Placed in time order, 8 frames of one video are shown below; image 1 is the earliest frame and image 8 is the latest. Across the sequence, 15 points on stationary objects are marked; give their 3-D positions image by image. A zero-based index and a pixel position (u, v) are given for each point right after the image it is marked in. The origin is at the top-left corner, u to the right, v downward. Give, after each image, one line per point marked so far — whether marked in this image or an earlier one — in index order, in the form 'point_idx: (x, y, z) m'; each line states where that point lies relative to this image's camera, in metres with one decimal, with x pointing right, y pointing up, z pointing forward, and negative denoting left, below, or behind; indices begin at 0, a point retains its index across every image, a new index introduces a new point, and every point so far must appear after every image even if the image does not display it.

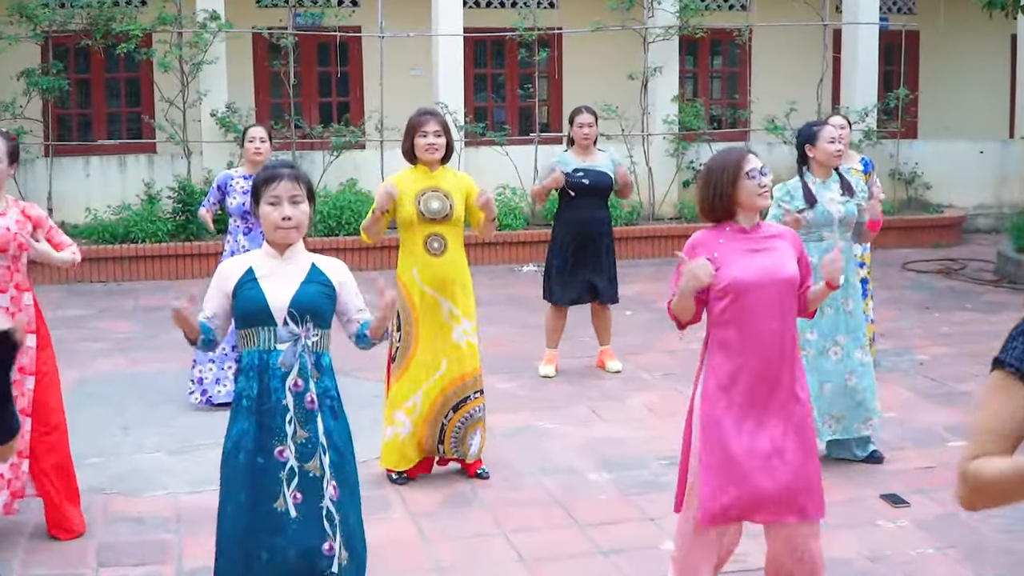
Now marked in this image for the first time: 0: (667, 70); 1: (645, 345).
0: (+1.3, +1.9, +11.7) m
1: (+0.7, -0.3, +7.6) m
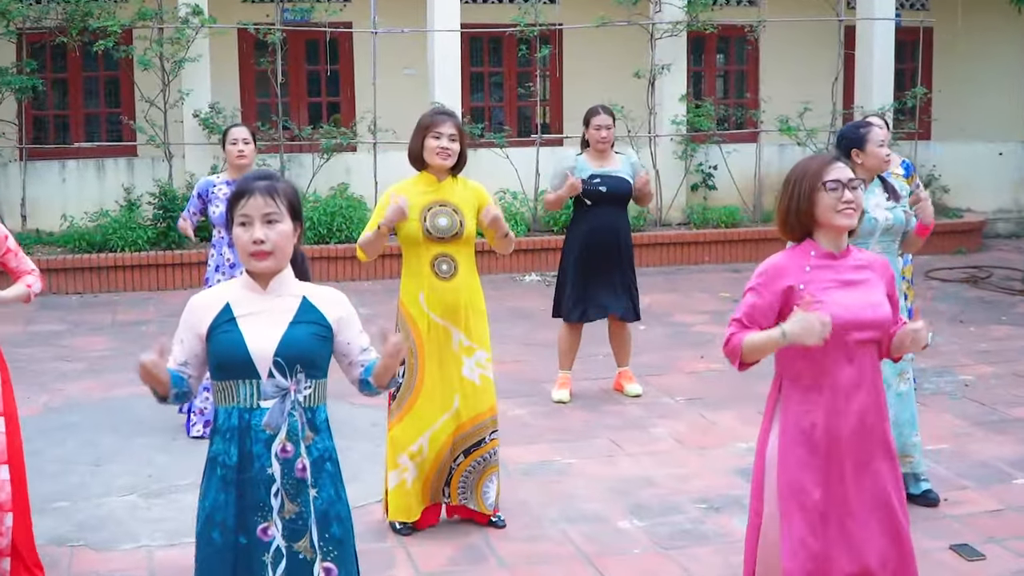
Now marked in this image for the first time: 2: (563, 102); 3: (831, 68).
0: (+1.3, +1.8, +11.1) m
1: (+0.8, -0.4, +7.0) m
2: (+0.5, +1.7, +12.2) m
3: (+3.0, +2.0, +12.6) m
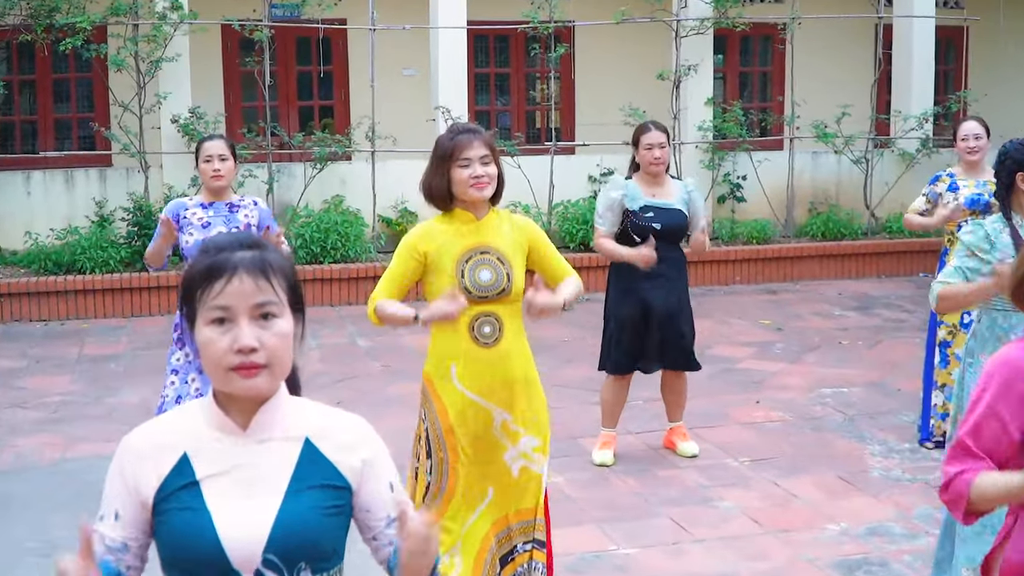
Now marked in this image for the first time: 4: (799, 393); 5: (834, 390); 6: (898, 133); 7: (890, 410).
0: (+1.4, +1.6, +10.1) m
1: (+0.9, -0.6, +6.1) m
2: (+0.5, +1.5, +11.2) m
3: (+3.0, +1.9, +11.7) m
4: (+1.4, -0.5, +6.4) m
5: (+1.5, -0.5, +6.5) m
6: (+3.1, +1.2, +10.8) m
7: (+1.7, -0.5, +6.1) m
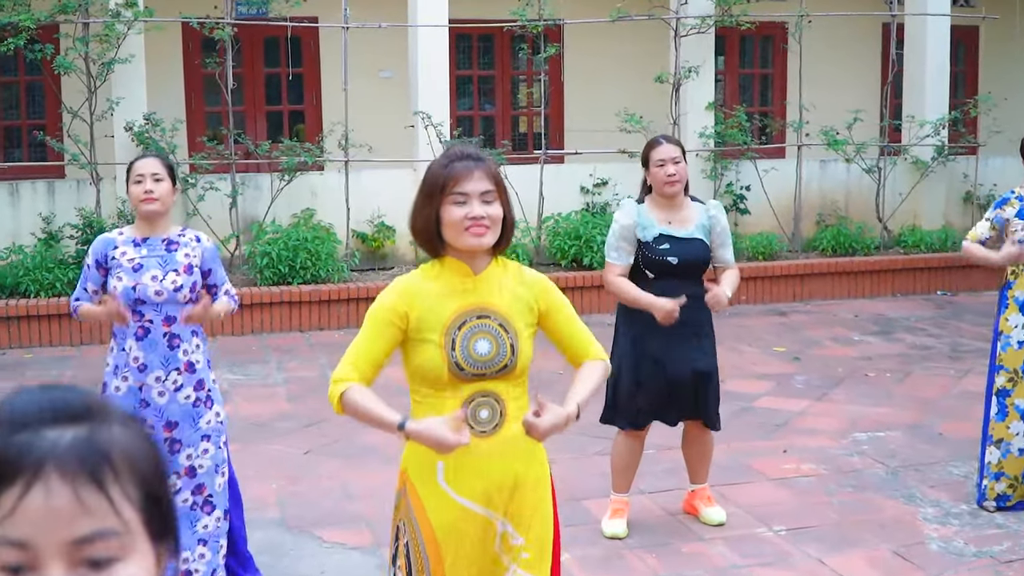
0: (+1.3, +1.5, +9.4) m
1: (+0.9, -0.7, +5.3) m
2: (+0.4, +1.4, +10.4) m
3: (+2.9, +1.7, +10.9) m
4: (+1.3, -0.6, +5.7) m
5: (+1.5, -0.6, +5.7) m
6: (+3.0, +1.1, +10.1) m
7: (+1.7, -0.7, +5.4) m
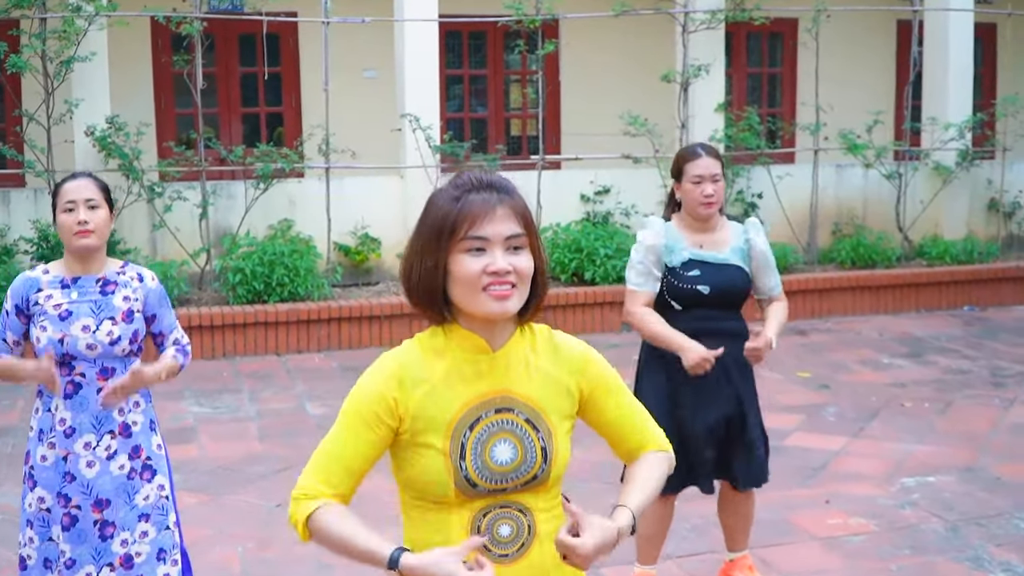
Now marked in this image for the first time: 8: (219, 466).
0: (+1.3, +1.4, +8.7) m
1: (+0.9, -0.8, +4.6) m
2: (+0.4, +1.3, +9.7) m
3: (+2.8, +1.6, +10.3) m
4: (+1.3, -0.7, +5.0) m
5: (+1.5, -0.7, +5.0) m
6: (+2.9, +1.0, +9.4) m
7: (+1.7, -0.8, +4.7) m
8: (-1.1, -0.7, +5.3) m
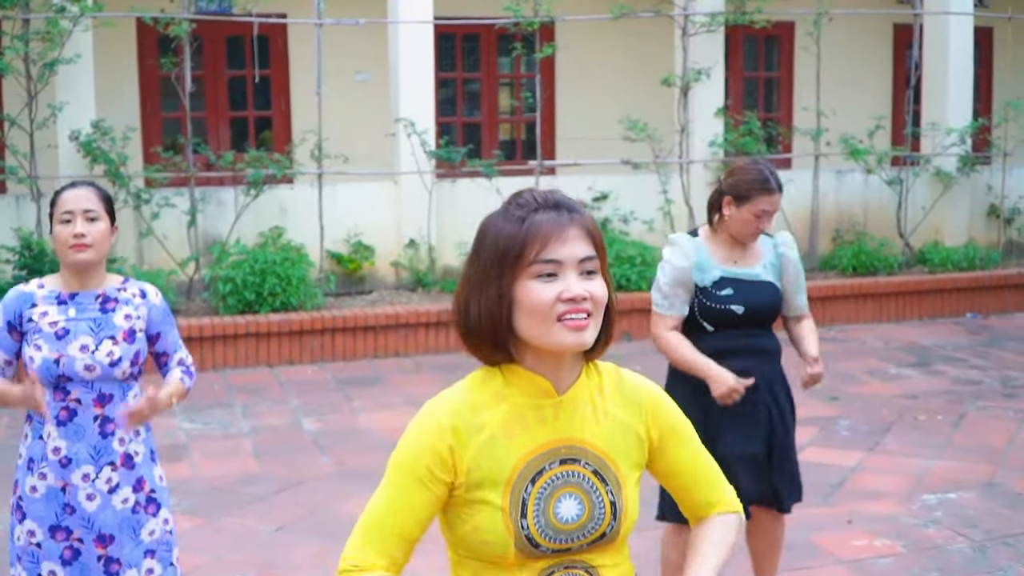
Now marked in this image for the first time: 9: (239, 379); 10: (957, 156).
0: (+1.2, +1.3, +8.5) m
1: (+0.9, -0.8, +4.4) m
2: (+0.3, +1.2, +9.5) m
3: (+2.8, +1.6, +10.1) m
4: (+1.4, -0.8, +4.8) m
5: (+1.5, -0.8, +4.9) m
6: (+2.9, +0.9, +9.3) m
7: (+1.7, -0.8, +4.5) m
8: (-1.1, -0.7, +5.0) m
9: (-1.4, -0.5, +6.9) m
10: (+3.0, +0.9, +9.1) m
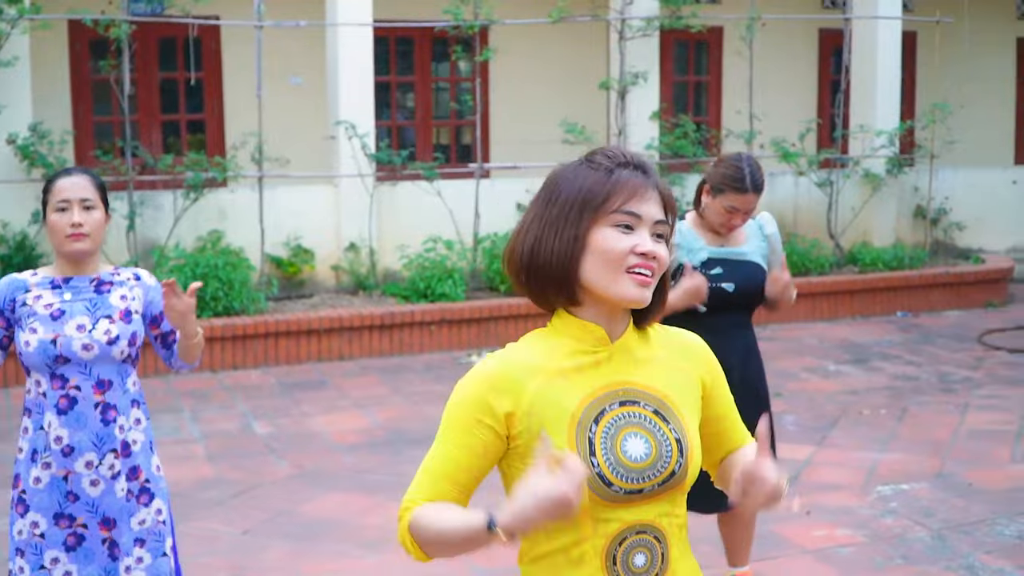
0: (+0.9, +1.3, +8.6) m
1: (+0.8, -0.8, +4.5) m
2: (-0.1, +1.2, +9.6) m
3: (+2.3, +1.6, +10.3) m
4: (+1.2, -0.8, +4.9) m
5: (+1.4, -0.7, +5.0) m
6: (+2.4, +1.0, +9.5) m
7: (+1.6, -0.8, +4.7) m
8: (-1.2, -0.7, +5.0) m
9: (-1.6, -0.5, +6.8) m
10: (+2.5, +0.9, +9.3) m
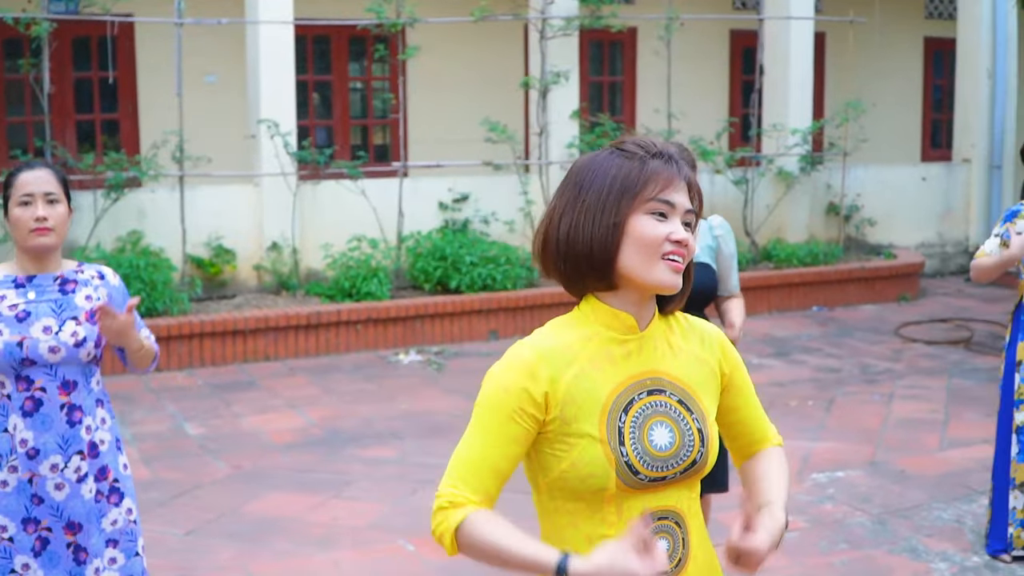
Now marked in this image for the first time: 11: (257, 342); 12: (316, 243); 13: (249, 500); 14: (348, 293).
0: (+0.4, +1.3, +8.7) m
1: (+0.6, -0.8, +4.6) m
2: (-0.7, +1.2, +9.6) m
3: (+1.7, +1.6, +10.5) m
4: (+1.0, -0.7, +5.0) m
5: (+1.2, -0.7, +5.1) m
6: (+1.9, +1.0, +9.7) m
7: (+1.4, -0.8, +4.8) m
8: (-1.4, -0.7, +4.9) m
9: (-2.0, -0.5, +6.7) m
10: (+2.0, +0.9, +9.4) m
11: (-1.4, -0.3, +7.3) m
12: (-1.2, +0.3, +8.2) m
13: (-0.9, -0.7, +4.8) m
14: (-0.9, 0.0, +7.8) m
